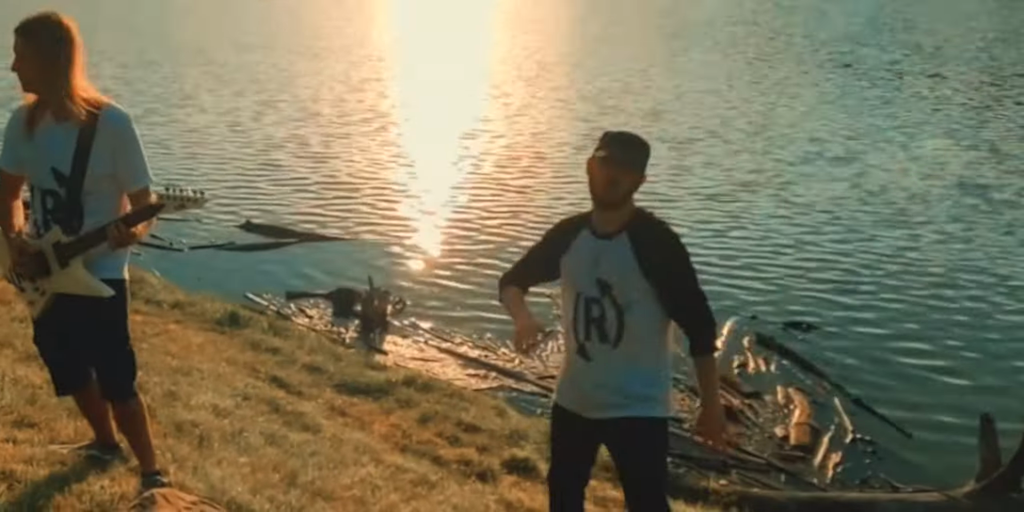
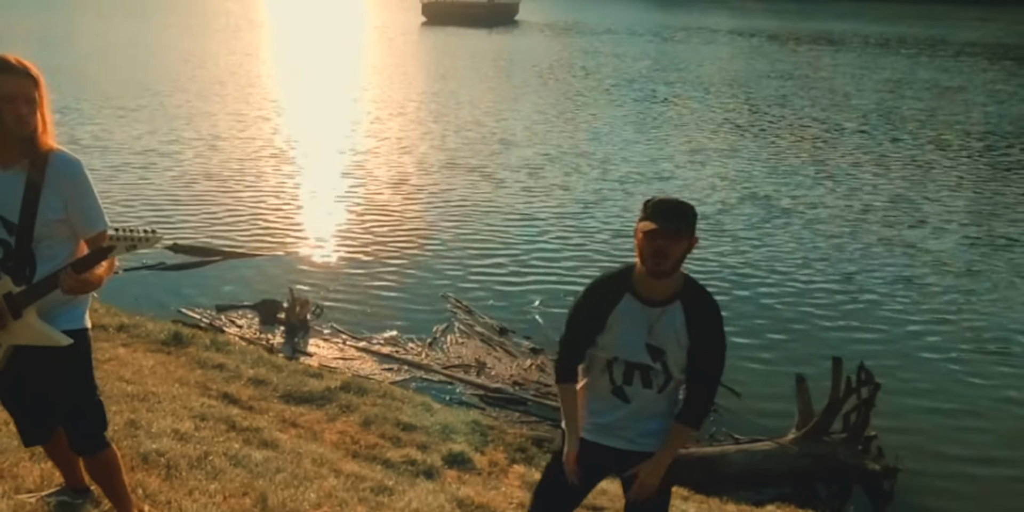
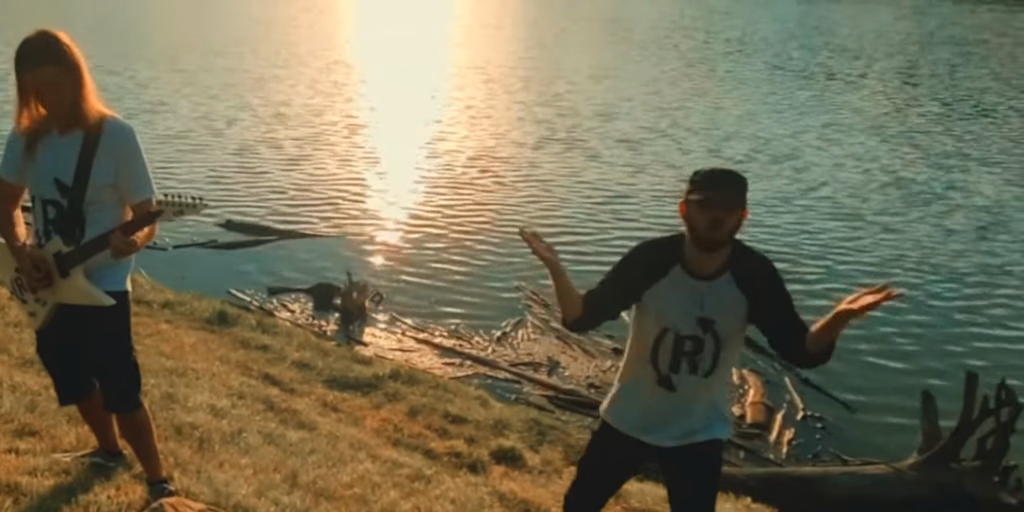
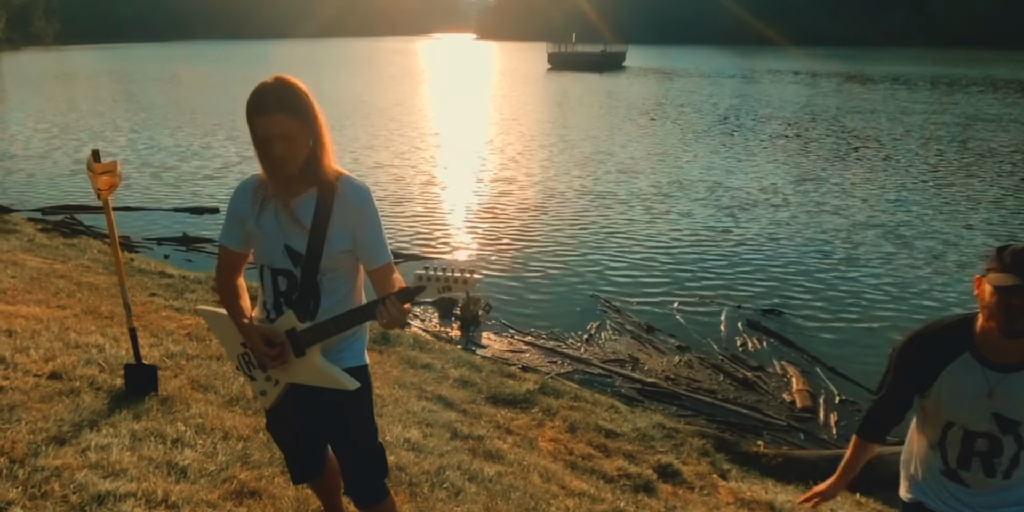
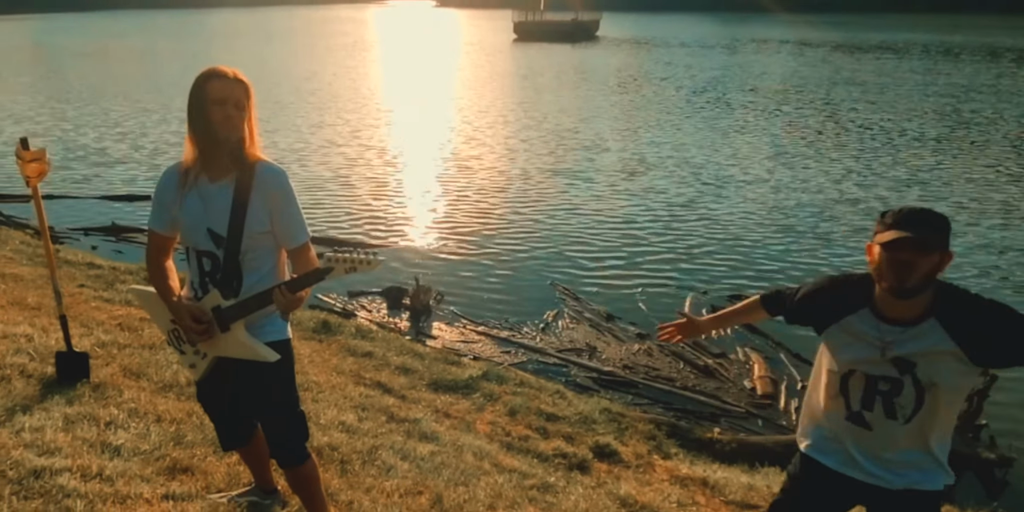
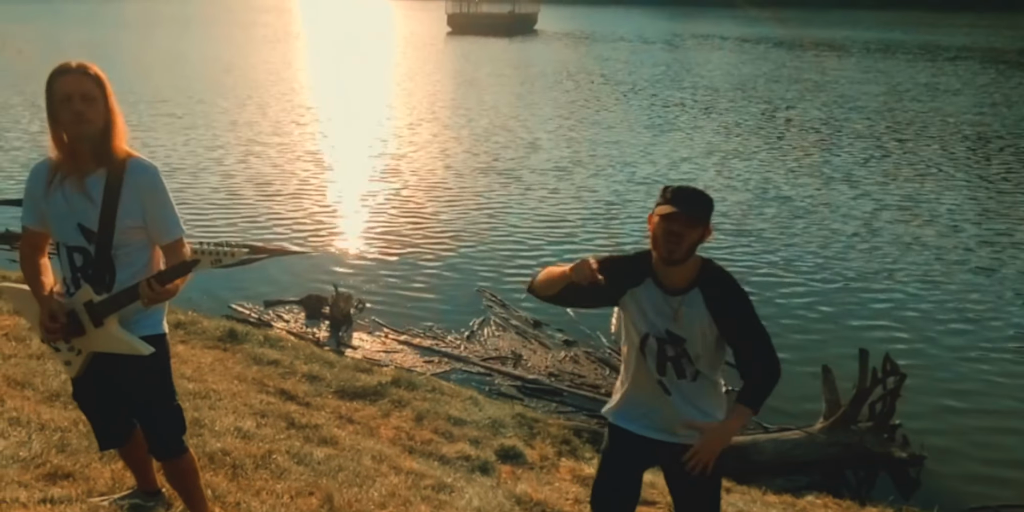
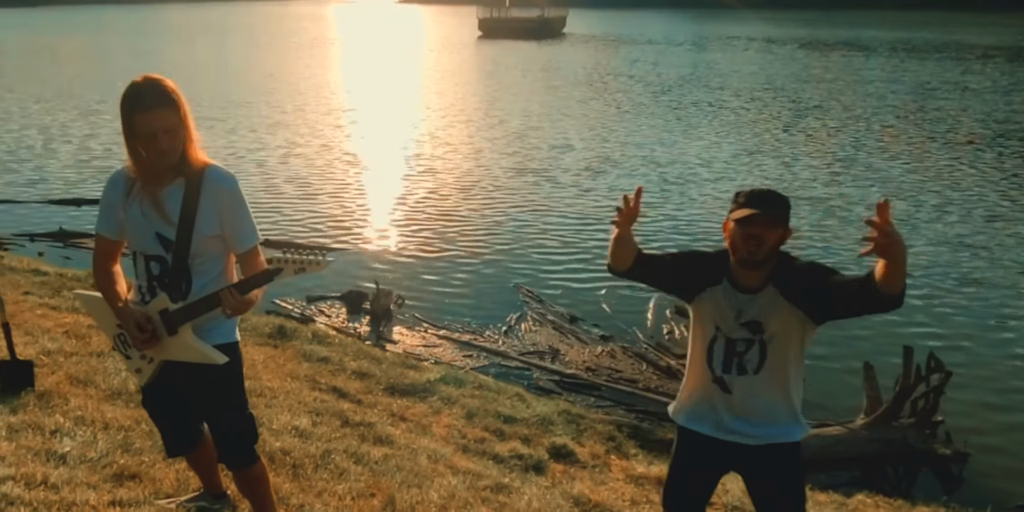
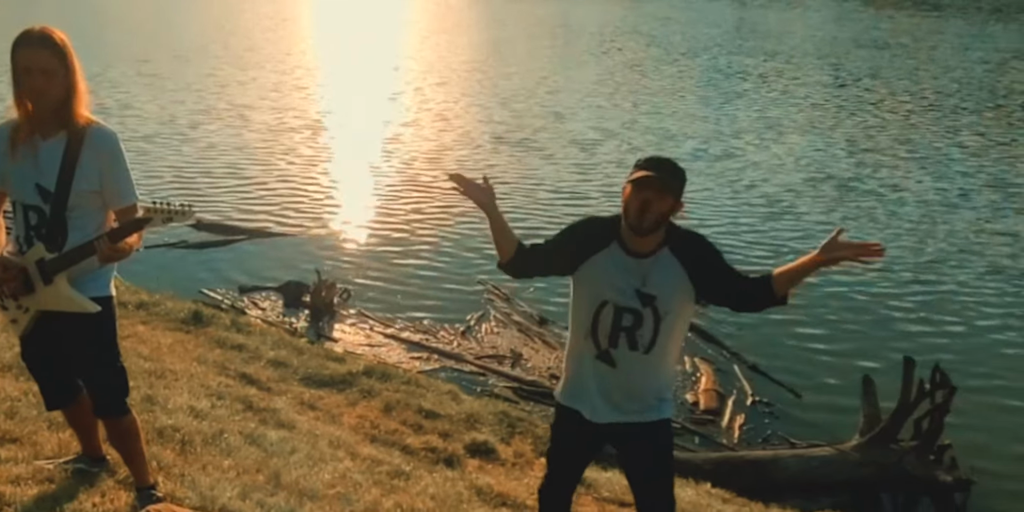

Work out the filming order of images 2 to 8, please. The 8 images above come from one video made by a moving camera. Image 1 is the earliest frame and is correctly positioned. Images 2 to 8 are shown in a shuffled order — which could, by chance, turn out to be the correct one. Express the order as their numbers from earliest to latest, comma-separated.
3, 8, 2, 6, 7, 5, 4
